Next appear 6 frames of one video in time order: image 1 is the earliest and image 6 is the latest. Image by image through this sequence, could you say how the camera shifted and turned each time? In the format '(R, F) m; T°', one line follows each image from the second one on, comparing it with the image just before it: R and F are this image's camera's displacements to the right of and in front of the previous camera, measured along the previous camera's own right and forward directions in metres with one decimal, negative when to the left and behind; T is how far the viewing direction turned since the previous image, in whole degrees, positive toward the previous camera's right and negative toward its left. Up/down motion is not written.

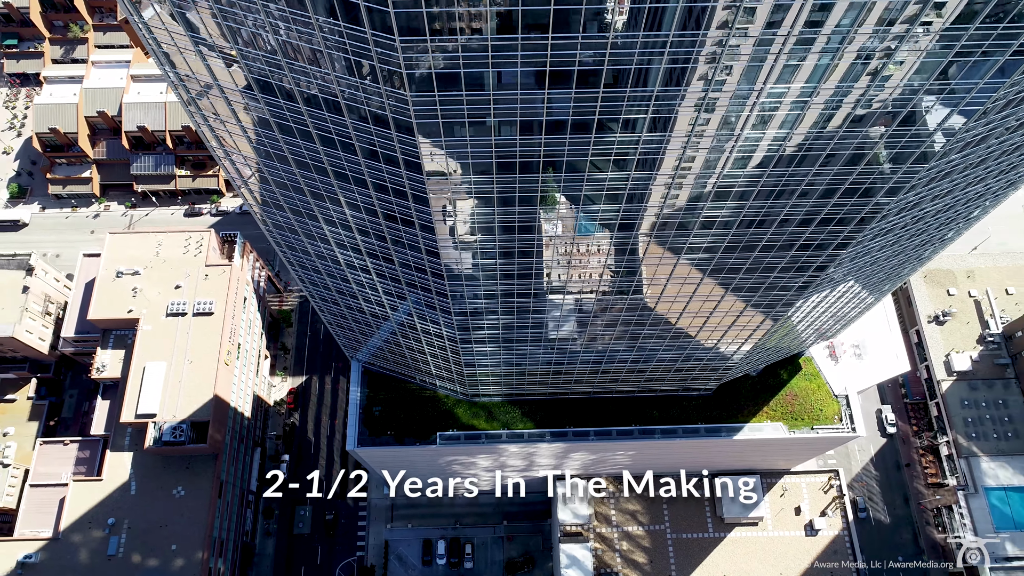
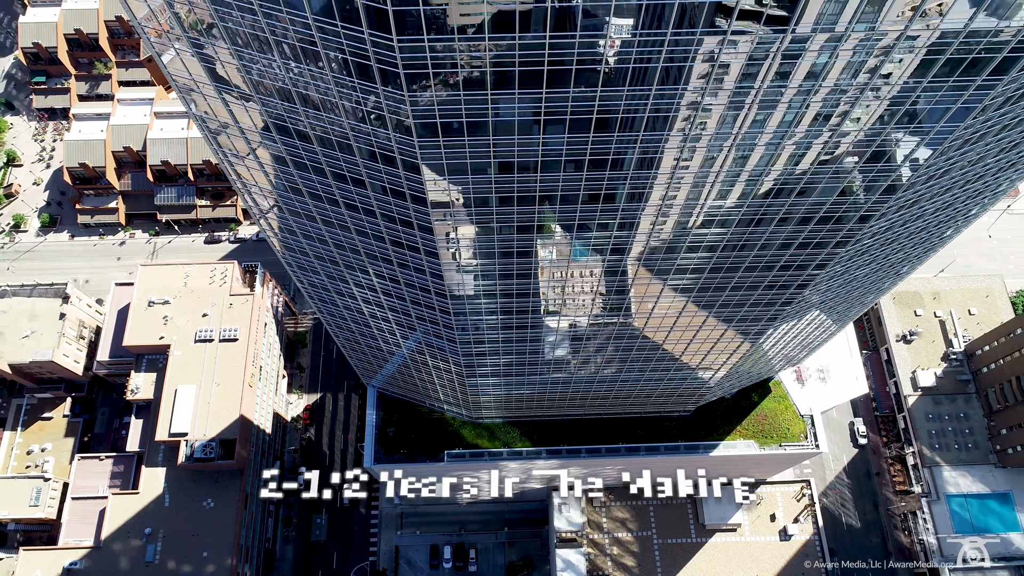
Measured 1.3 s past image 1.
(+0.1, -8.4) m; 0°
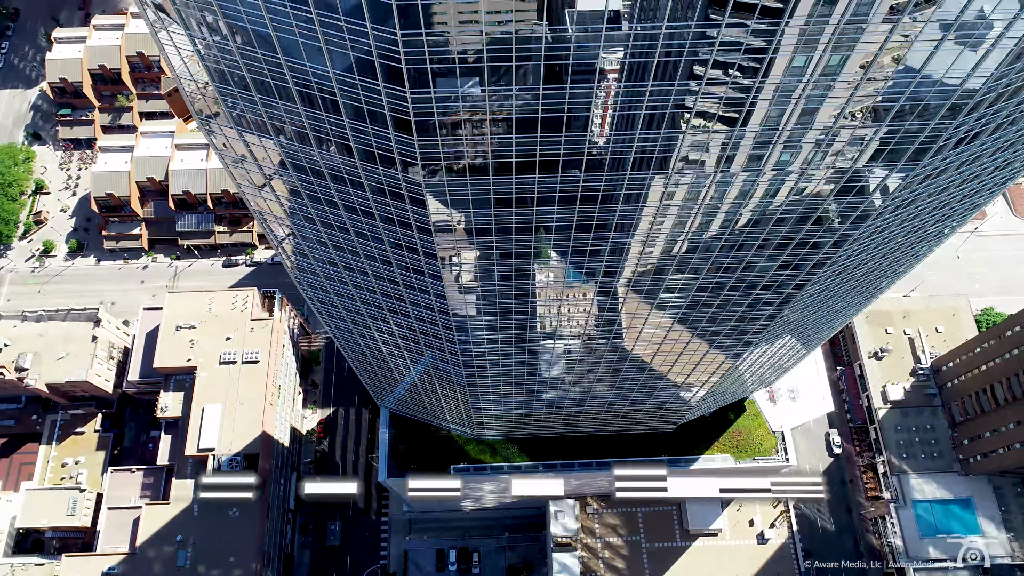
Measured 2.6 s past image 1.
(0.0, -8.6) m; 0°
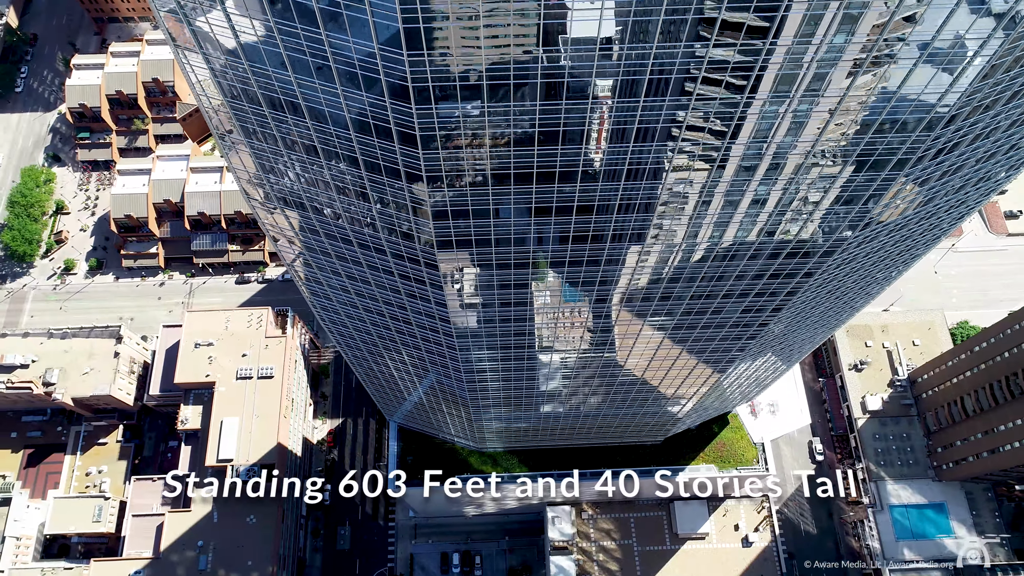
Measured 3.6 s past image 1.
(0.0, -6.8) m; 0°
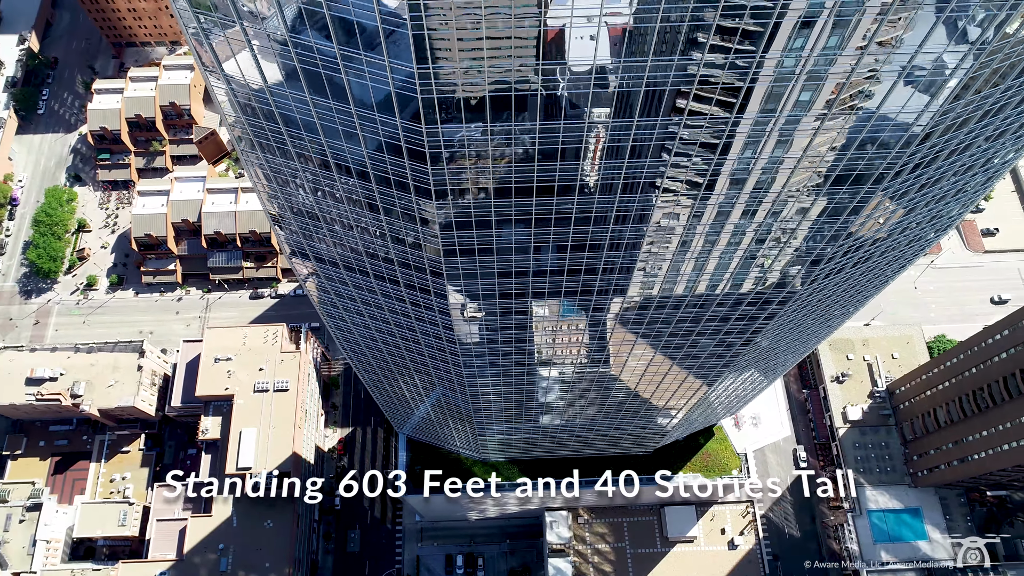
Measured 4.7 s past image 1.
(0.0, -7.4) m; 0°
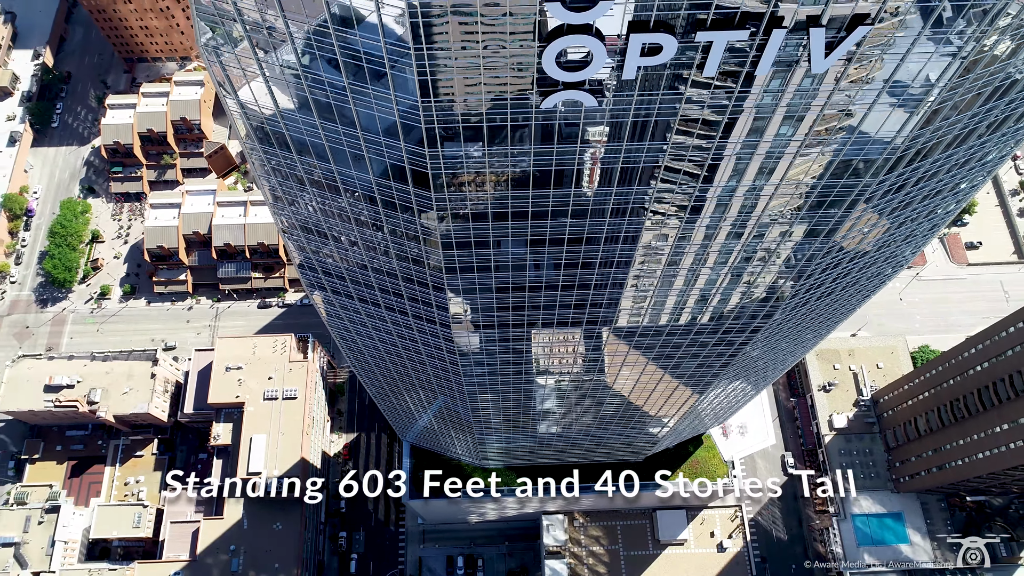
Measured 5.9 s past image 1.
(+0.2, -5.3) m; 0°
